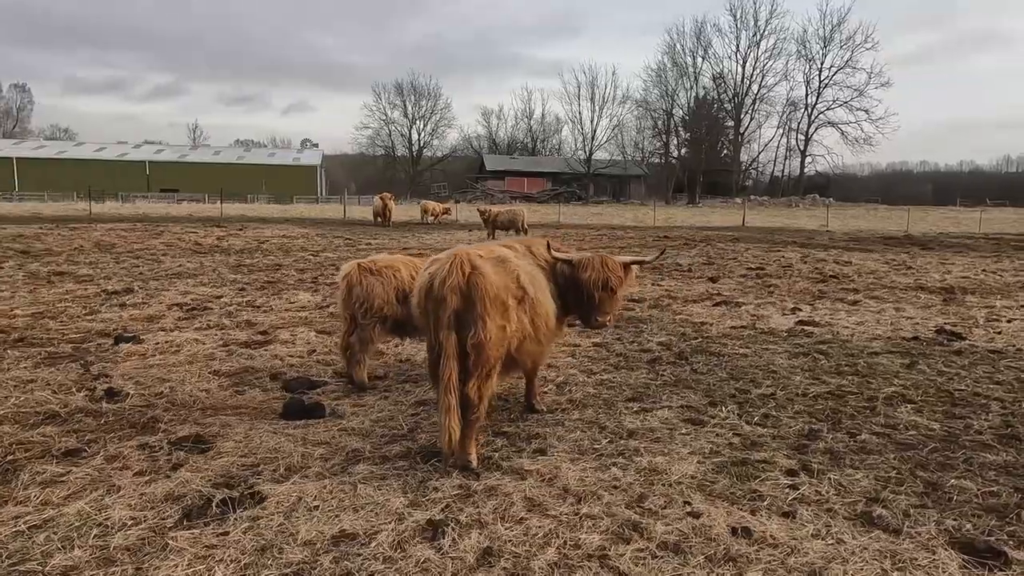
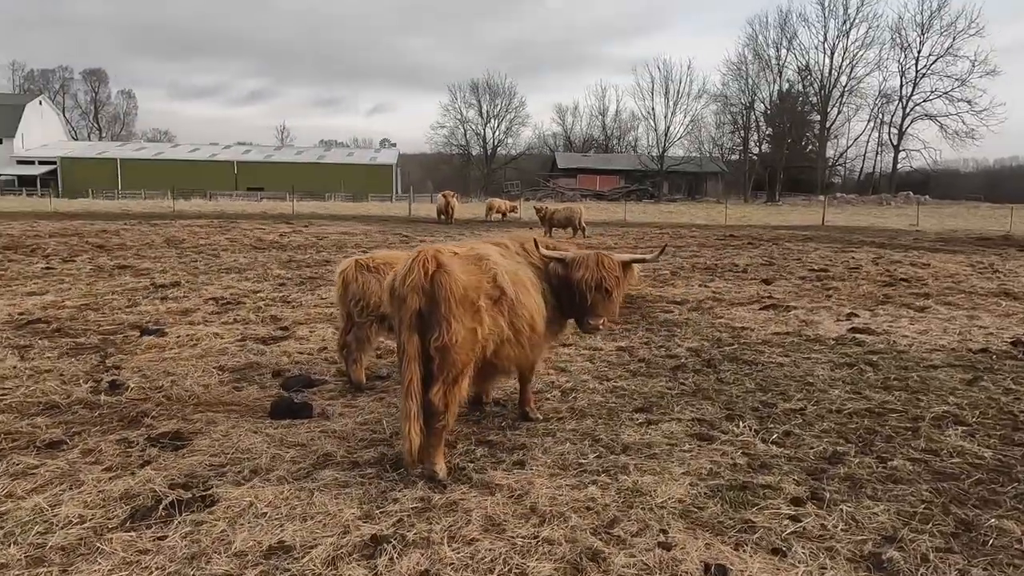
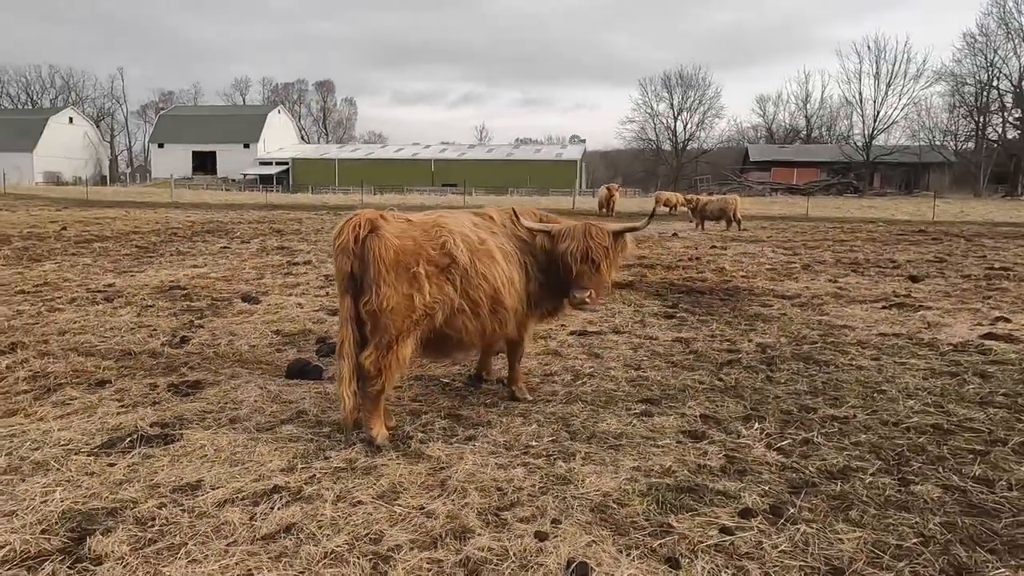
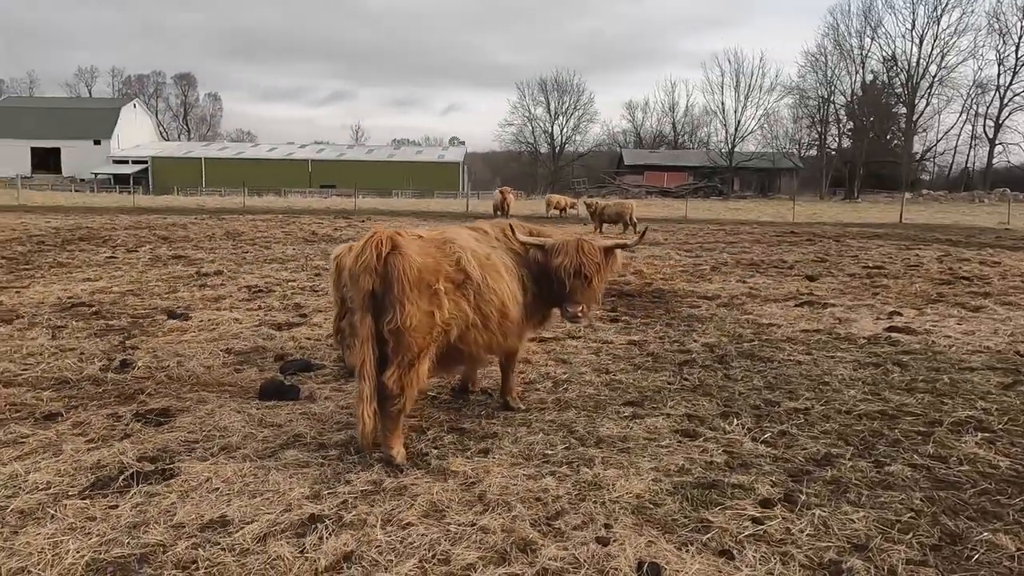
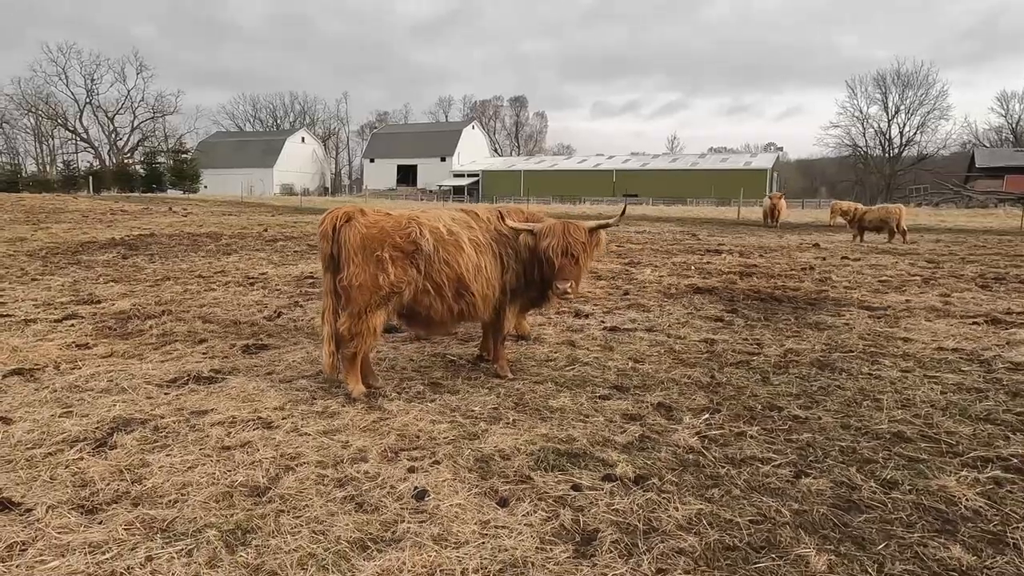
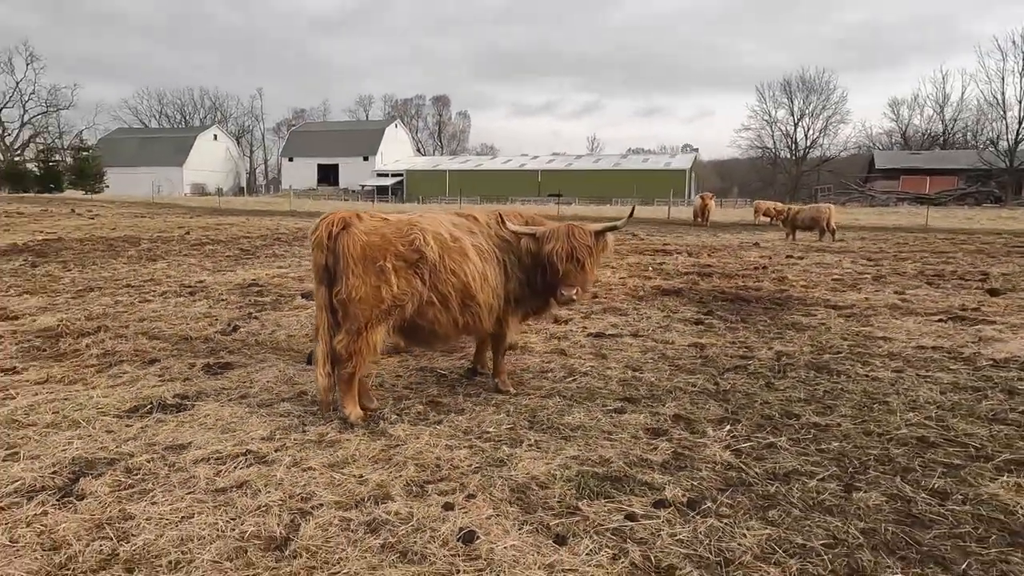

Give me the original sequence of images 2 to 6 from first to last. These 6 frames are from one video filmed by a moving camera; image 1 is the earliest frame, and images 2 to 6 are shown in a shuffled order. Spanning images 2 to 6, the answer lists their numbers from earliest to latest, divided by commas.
2, 4, 3, 6, 5
